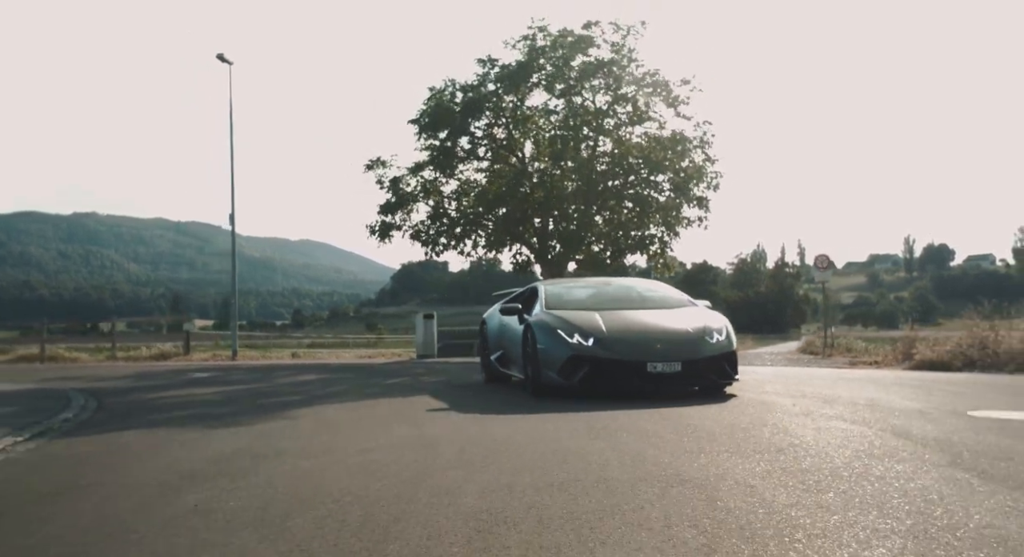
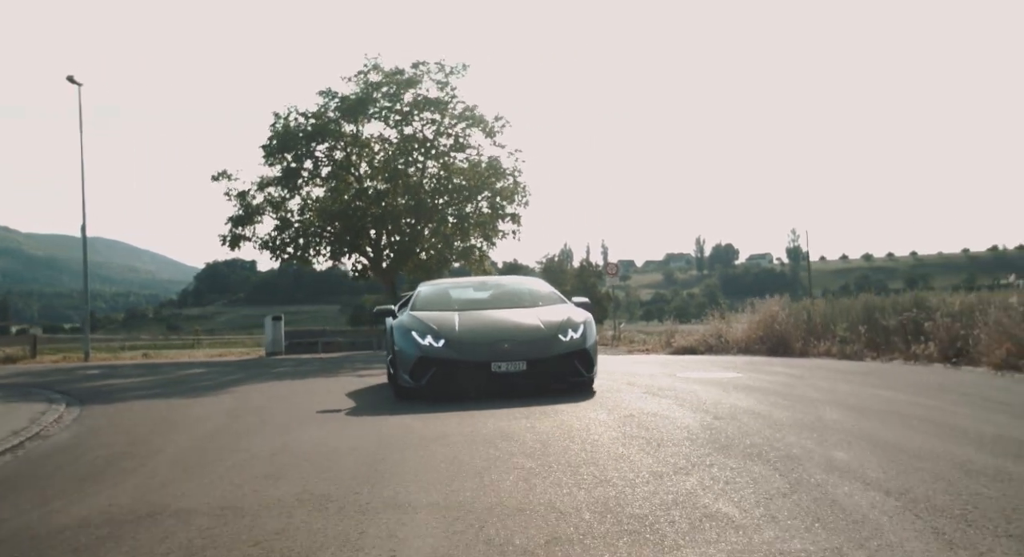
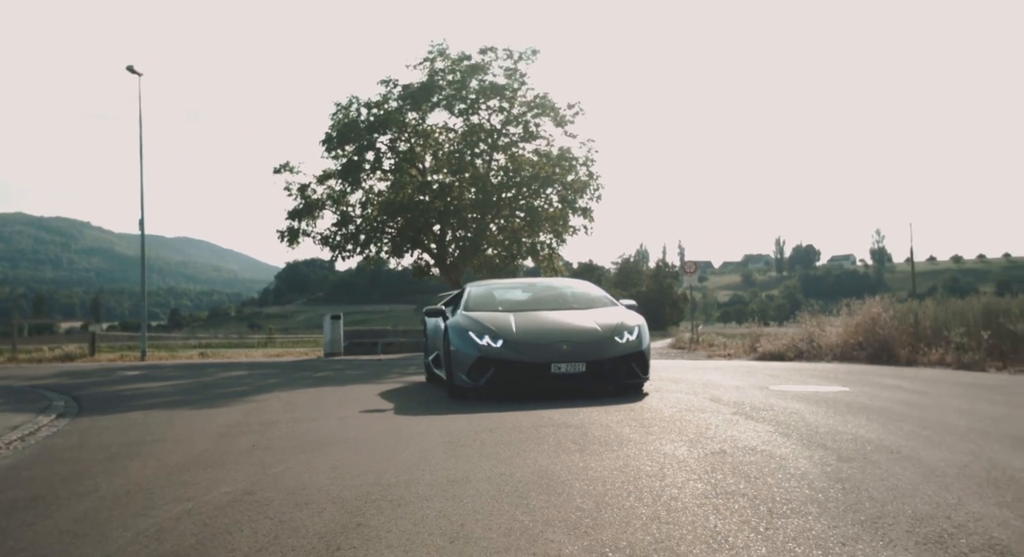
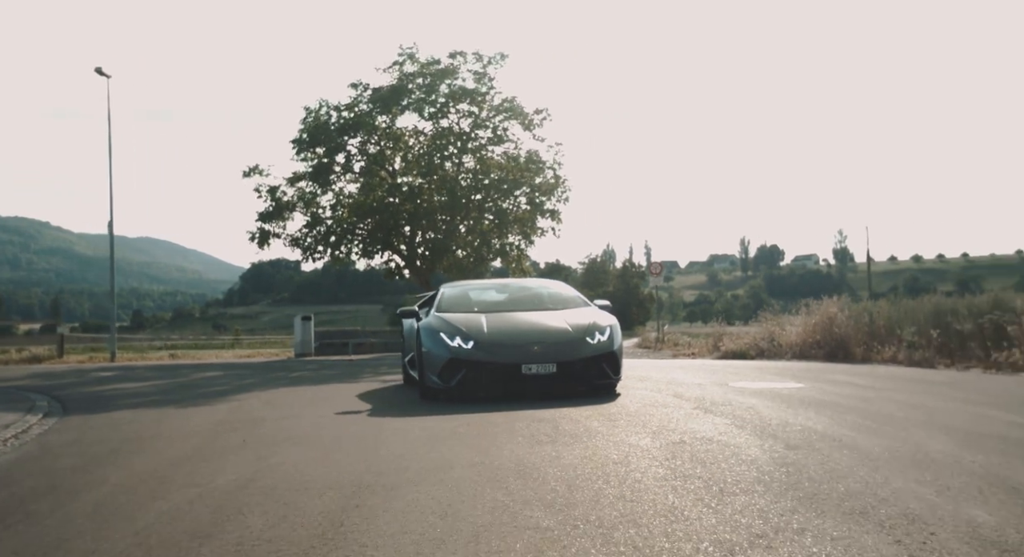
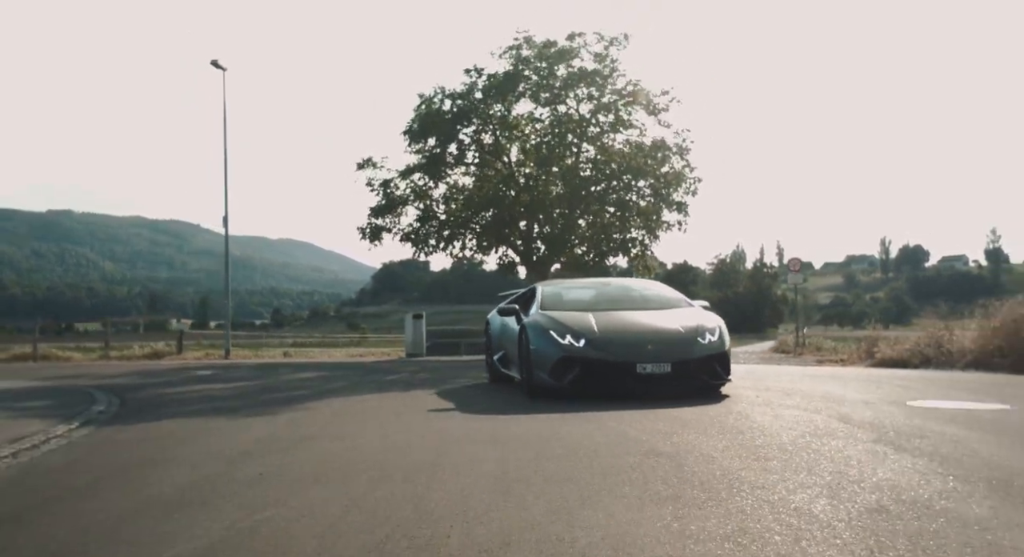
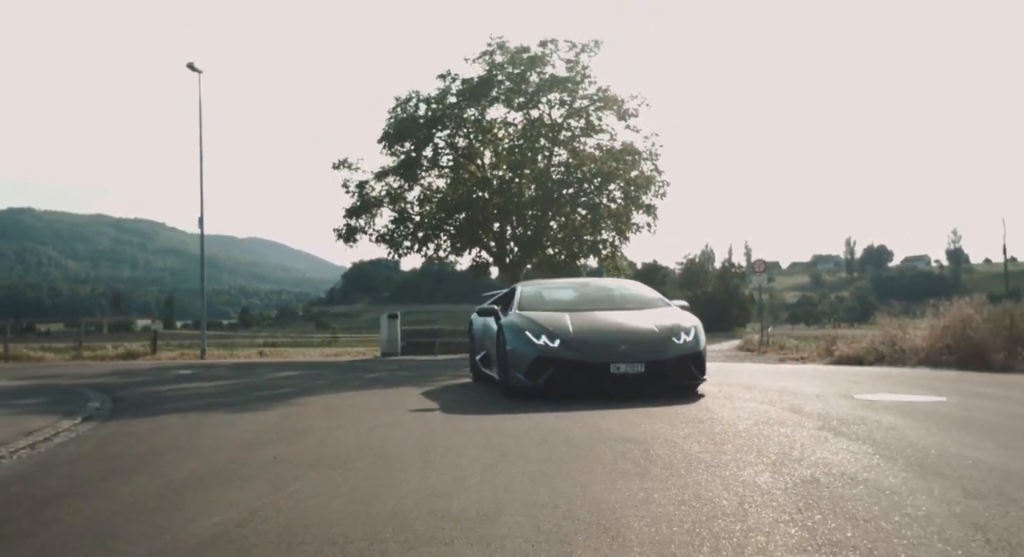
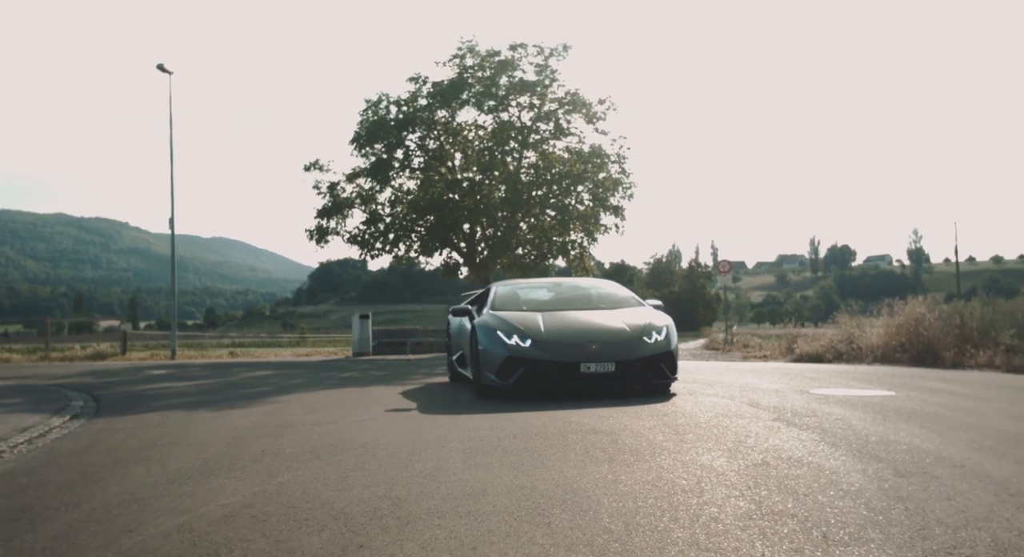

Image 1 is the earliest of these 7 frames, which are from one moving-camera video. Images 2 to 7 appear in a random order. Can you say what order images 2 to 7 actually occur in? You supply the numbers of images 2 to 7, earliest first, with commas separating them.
5, 6, 7, 3, 4, 2
